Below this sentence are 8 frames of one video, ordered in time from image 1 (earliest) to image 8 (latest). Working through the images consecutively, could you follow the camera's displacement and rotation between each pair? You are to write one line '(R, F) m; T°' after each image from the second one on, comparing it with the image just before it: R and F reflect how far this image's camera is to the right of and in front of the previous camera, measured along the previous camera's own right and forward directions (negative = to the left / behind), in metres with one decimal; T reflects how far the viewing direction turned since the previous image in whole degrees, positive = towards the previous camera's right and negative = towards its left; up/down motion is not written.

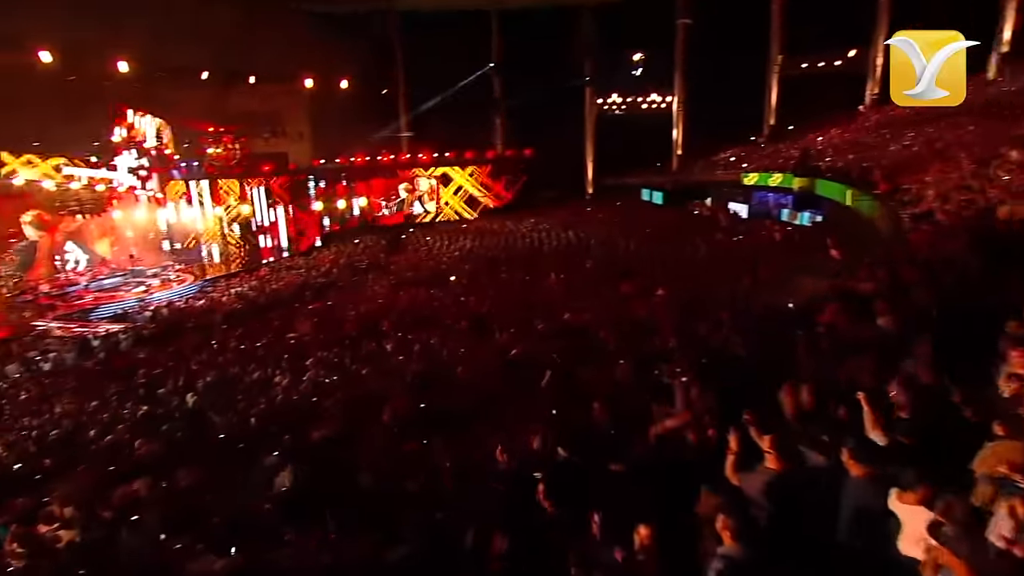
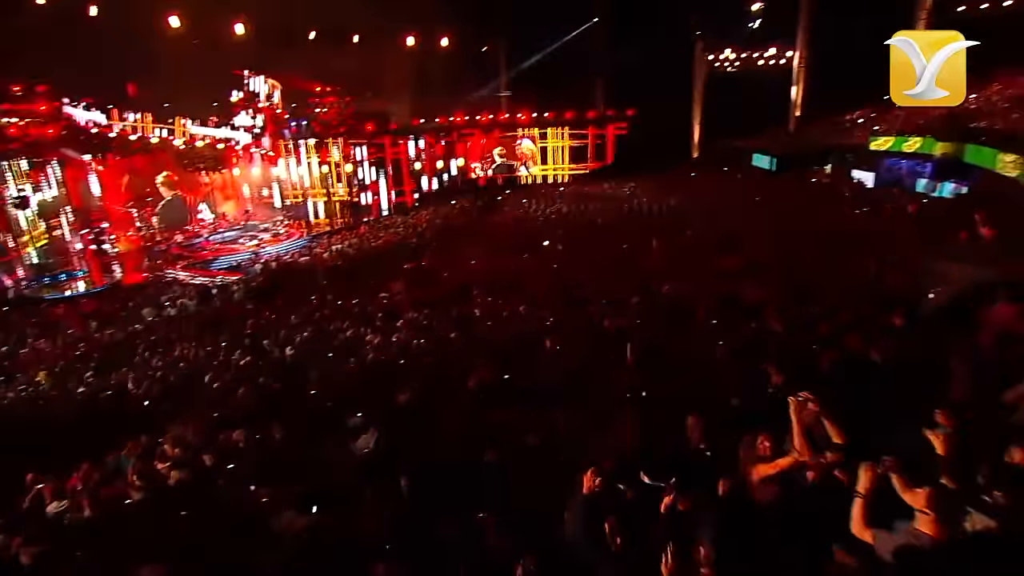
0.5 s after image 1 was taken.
(0.0, +0.2) m; -9°
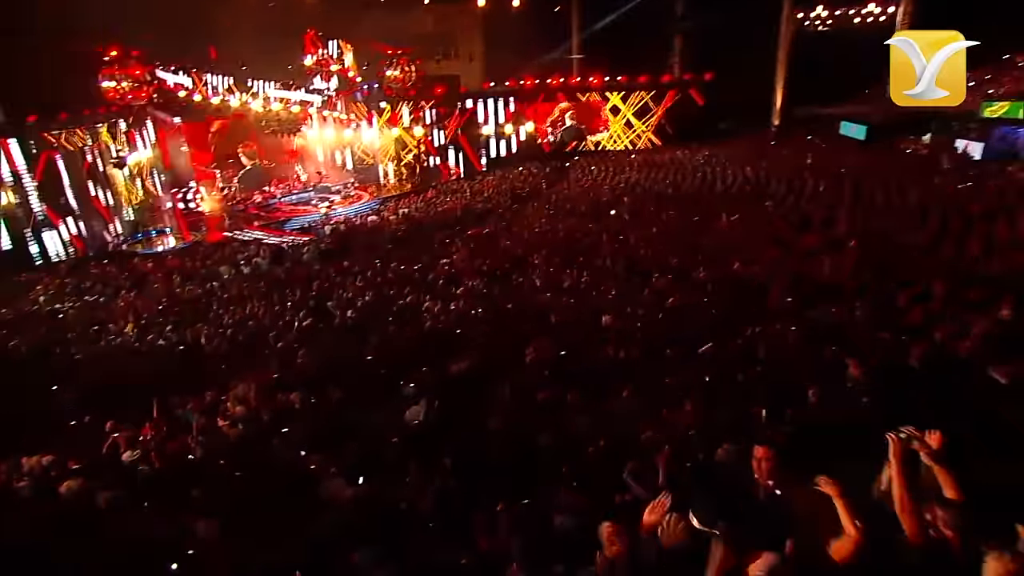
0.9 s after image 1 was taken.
(+0.1, +0.2) m; -6°
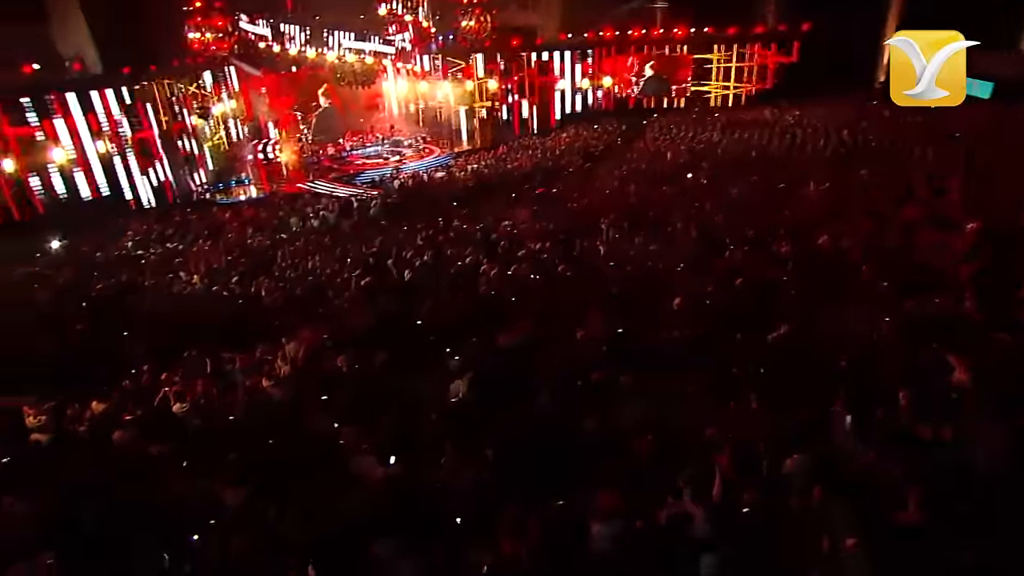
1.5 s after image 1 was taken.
(+0.1, +0.4) m; -7°
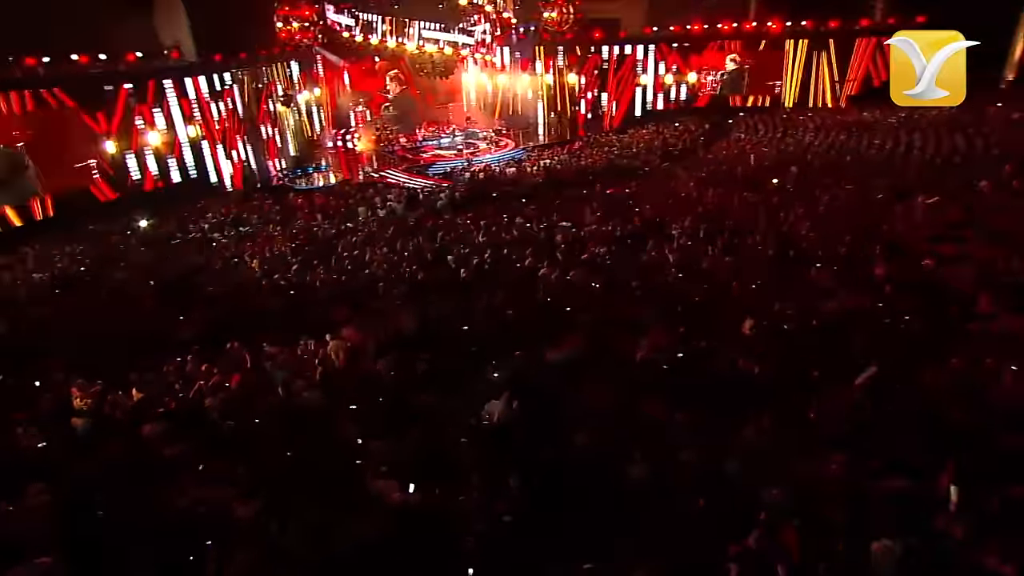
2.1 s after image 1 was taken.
(+0.1, +0.4) m; -7°
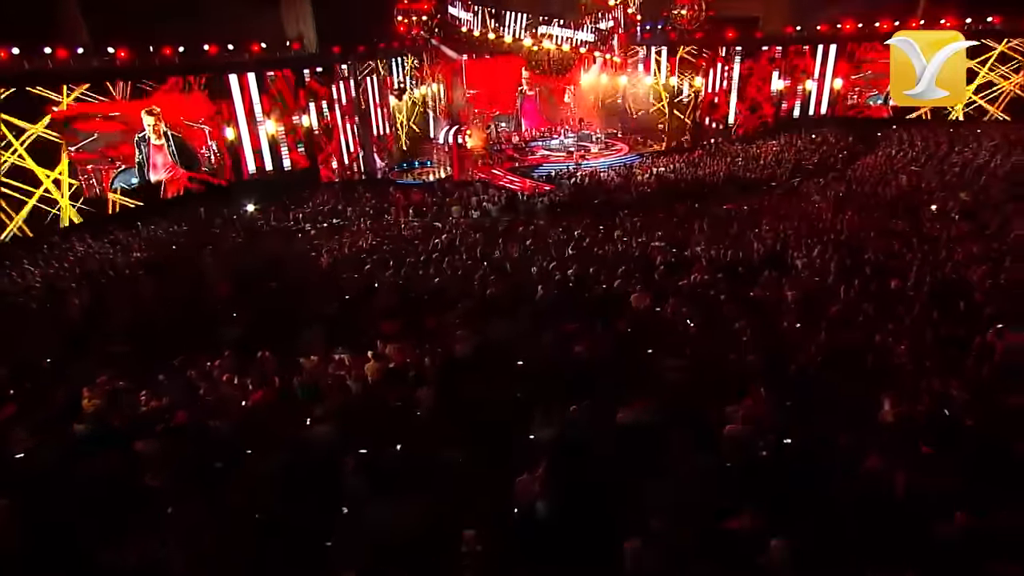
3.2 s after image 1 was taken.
(+0.3, +0.9) m; -10°
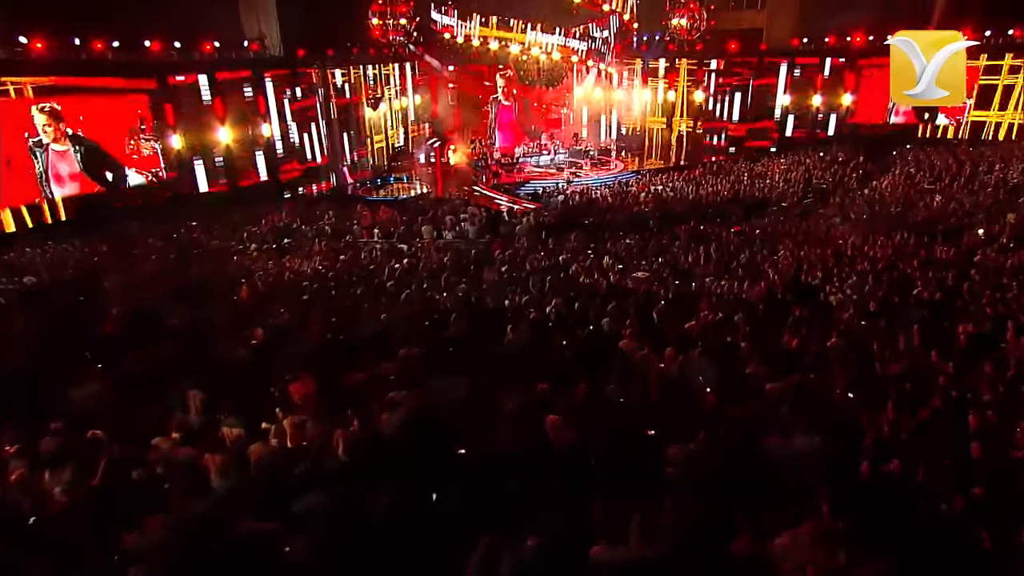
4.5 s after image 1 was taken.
(+0.3, +1.5) m; 0°
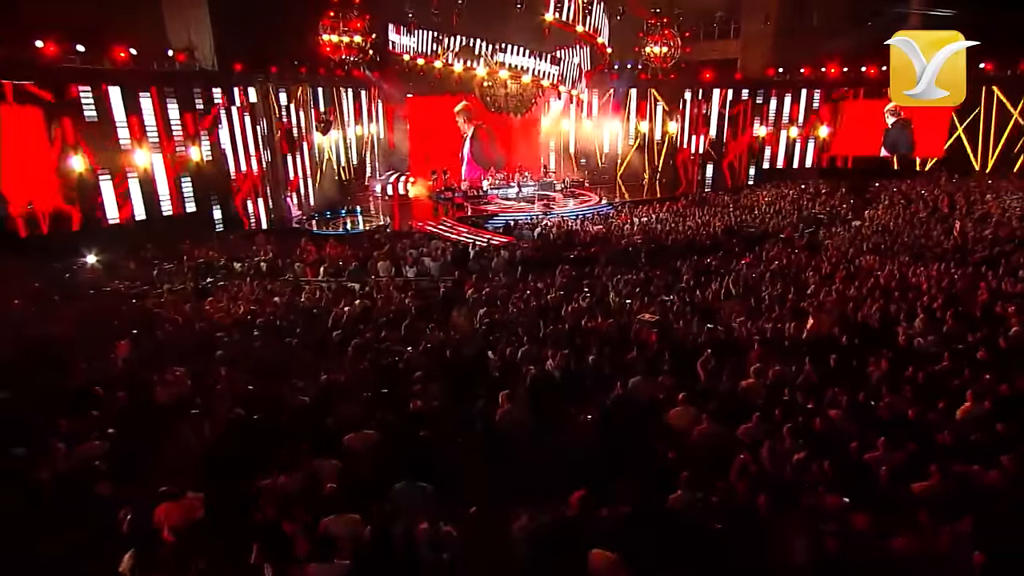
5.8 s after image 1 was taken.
(-0.2, +1.6) m; +4°
